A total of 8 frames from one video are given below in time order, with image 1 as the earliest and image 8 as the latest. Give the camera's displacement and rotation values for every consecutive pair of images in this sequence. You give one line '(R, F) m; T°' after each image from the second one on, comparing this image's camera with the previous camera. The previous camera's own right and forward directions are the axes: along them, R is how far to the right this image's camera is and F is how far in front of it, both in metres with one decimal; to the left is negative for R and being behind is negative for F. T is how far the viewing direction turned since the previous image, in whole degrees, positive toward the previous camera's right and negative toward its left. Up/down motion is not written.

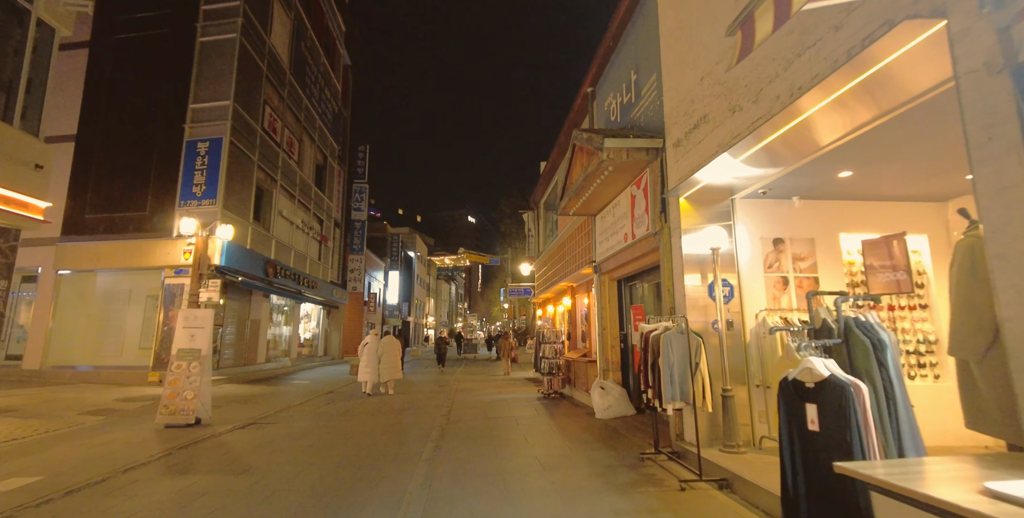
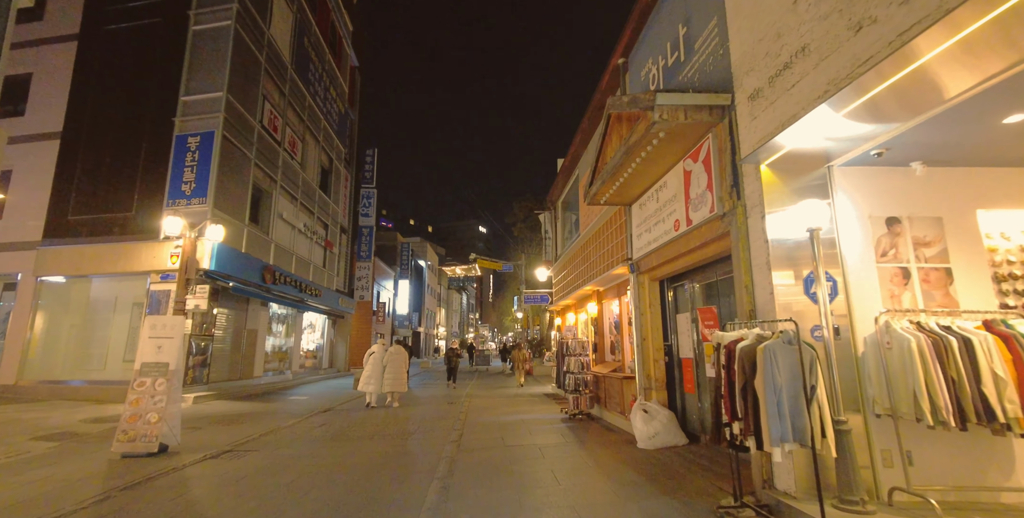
(-0.2, +1.3) m; -1°
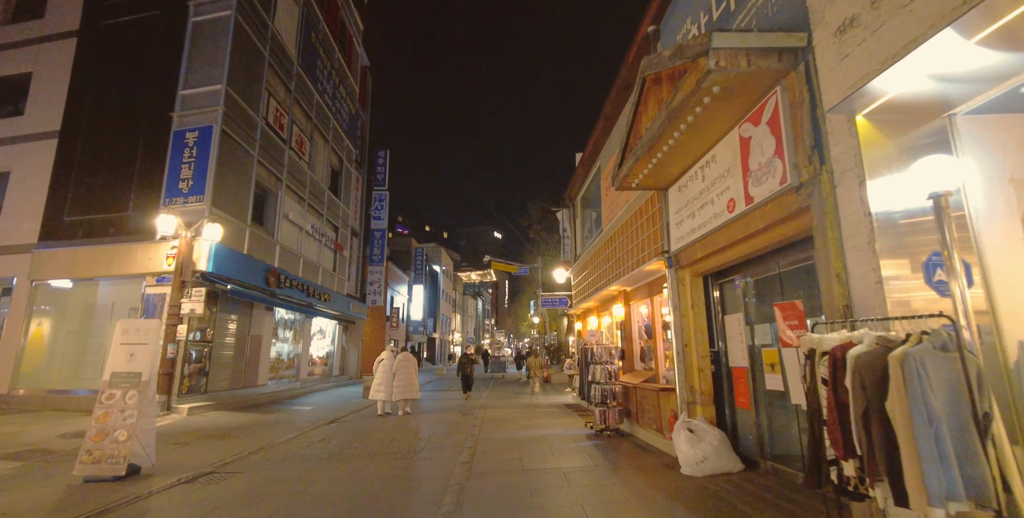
(0.0, +1.0) m; -2°
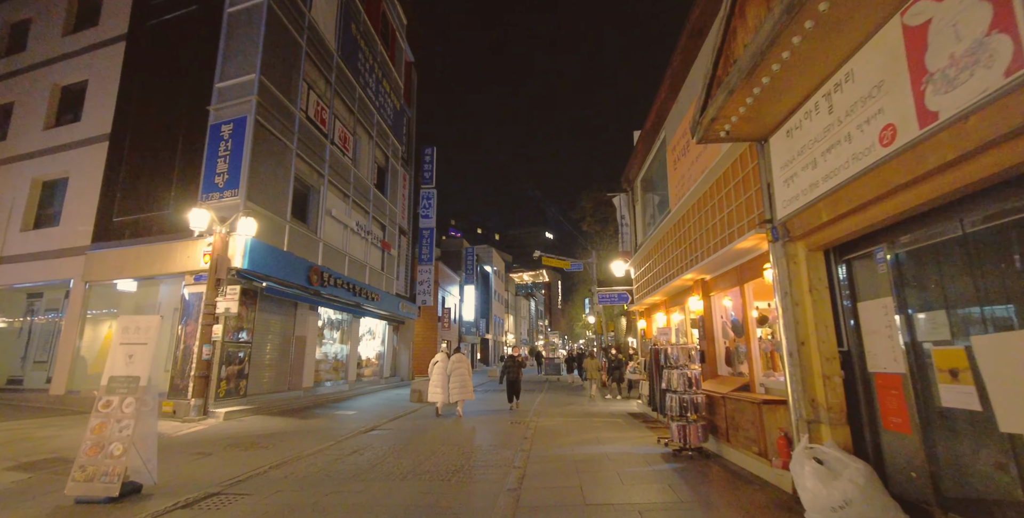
(0.0, +1.3) m; -6°
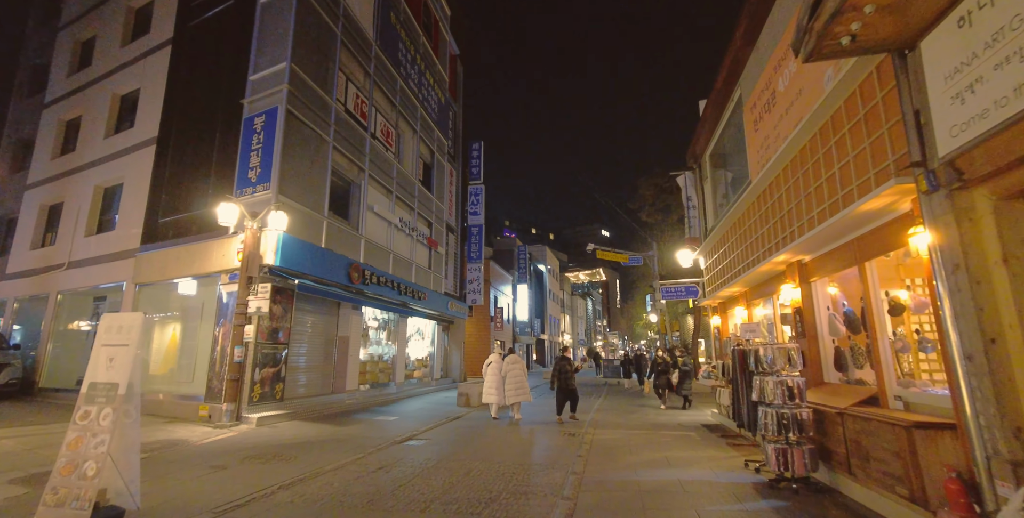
(+0.1, +1.2) m; -7°
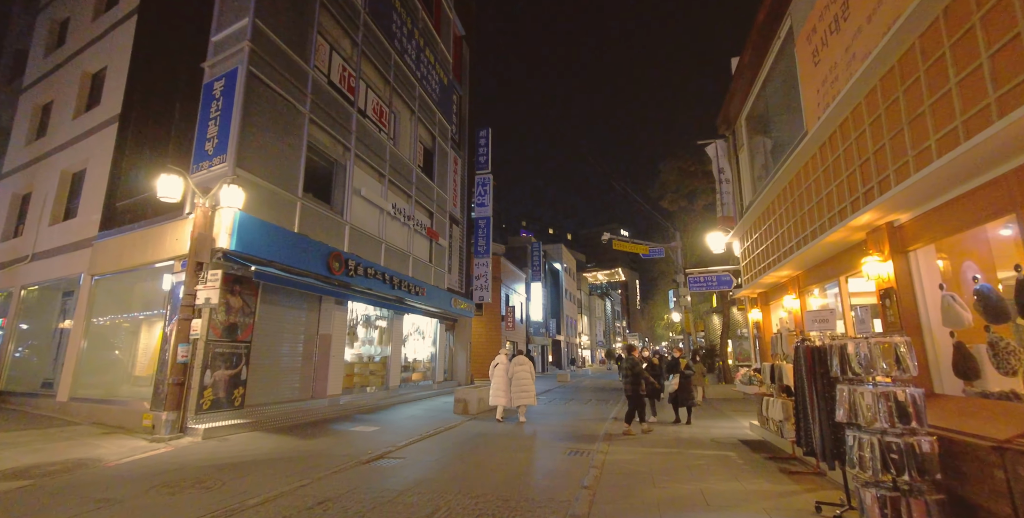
(+0.4, +1.7) m; -2°
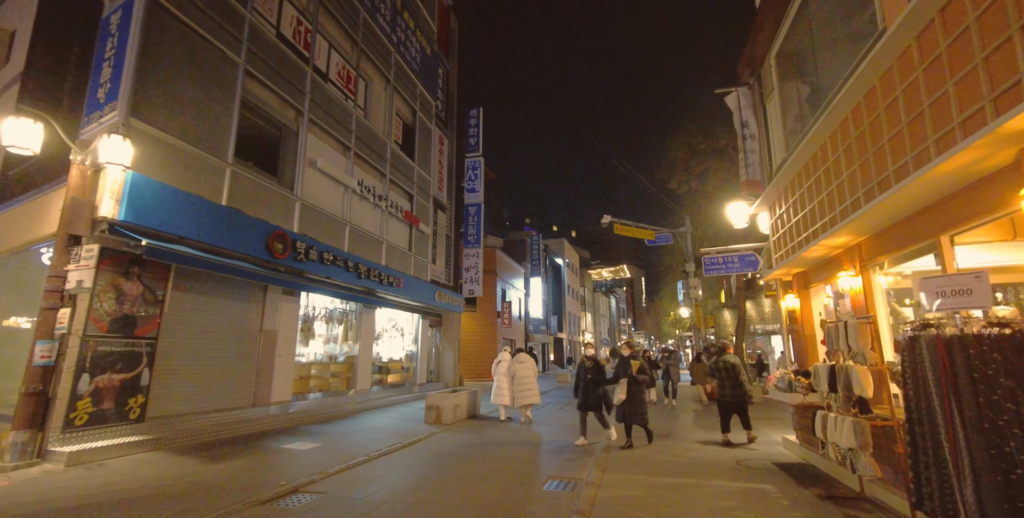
(+0.5, +2.0) m; -1°
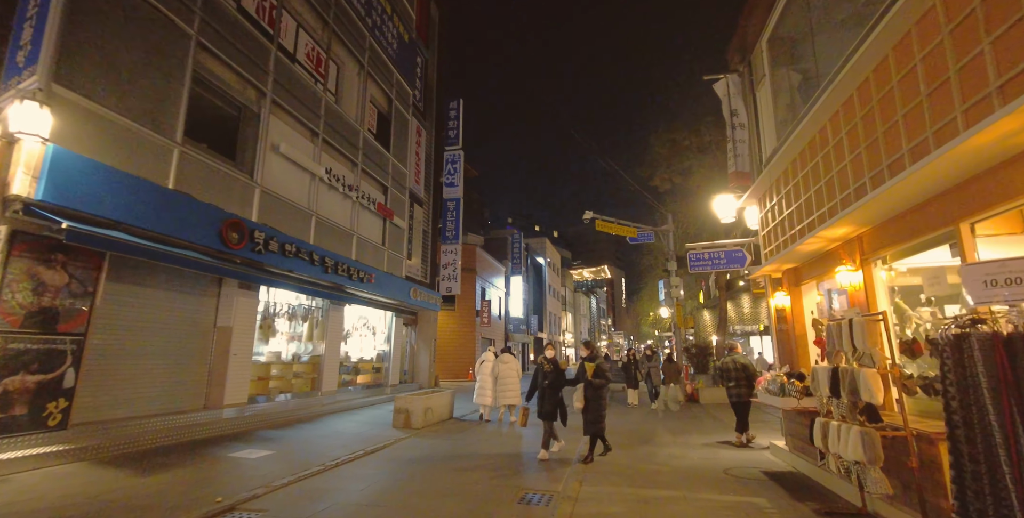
(+0.1, +0.6) m; +2°
